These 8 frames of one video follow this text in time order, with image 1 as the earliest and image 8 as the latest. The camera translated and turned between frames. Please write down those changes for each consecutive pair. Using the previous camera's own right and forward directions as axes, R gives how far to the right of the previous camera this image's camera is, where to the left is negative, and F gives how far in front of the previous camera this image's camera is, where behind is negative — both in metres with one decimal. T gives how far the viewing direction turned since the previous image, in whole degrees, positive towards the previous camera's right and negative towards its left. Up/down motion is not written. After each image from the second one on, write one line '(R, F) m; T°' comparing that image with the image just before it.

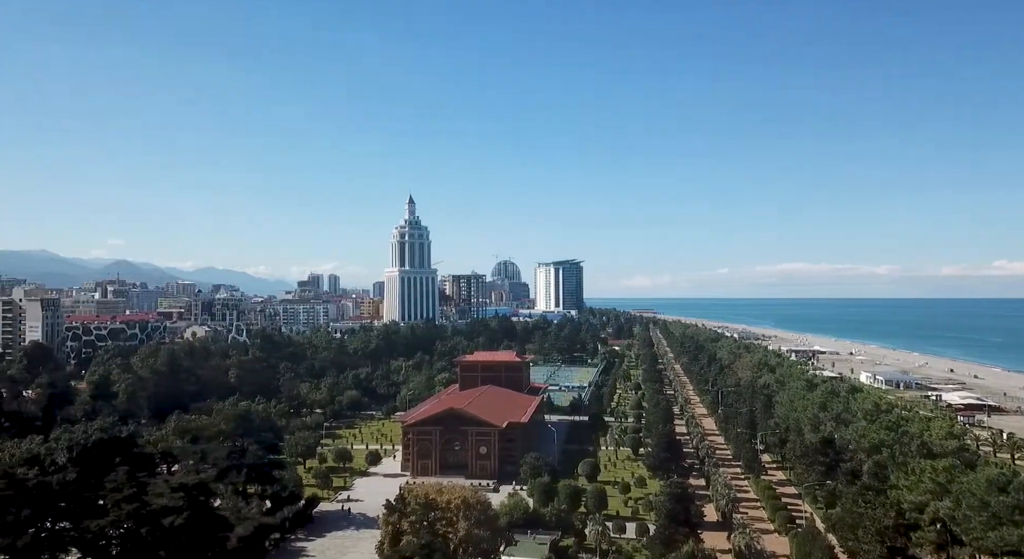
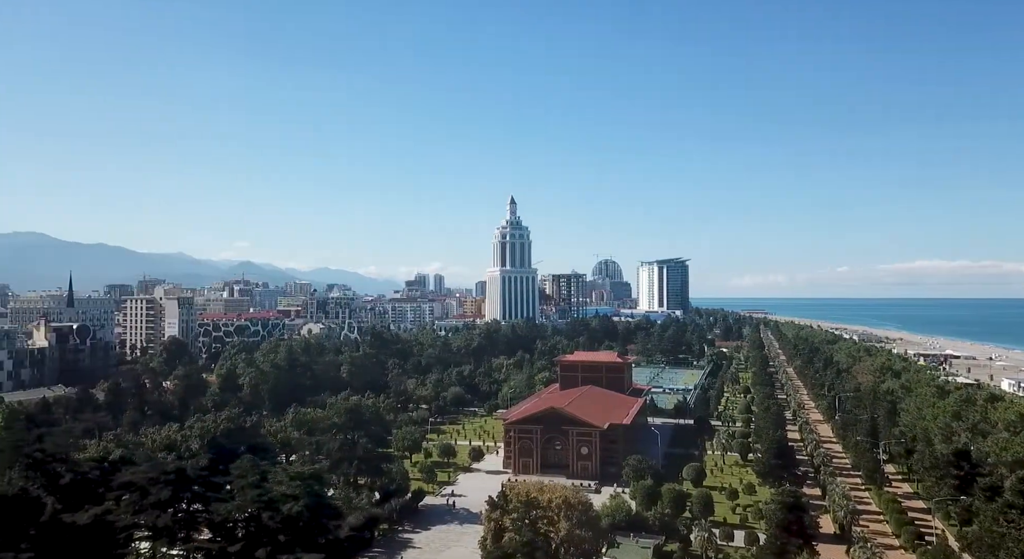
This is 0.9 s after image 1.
(-0.3, -0.2) m; -7°
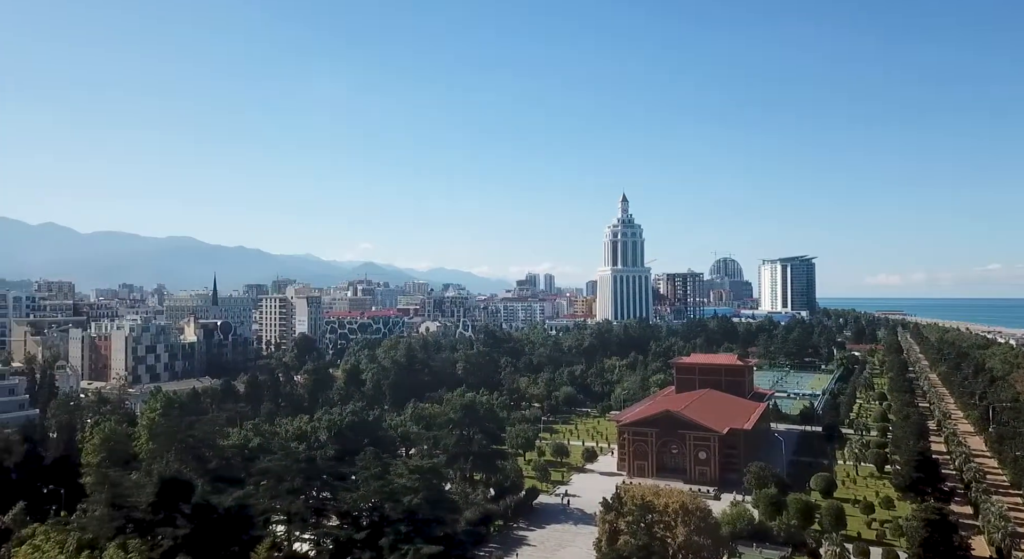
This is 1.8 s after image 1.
(-0.4, +0.1) m; -8°
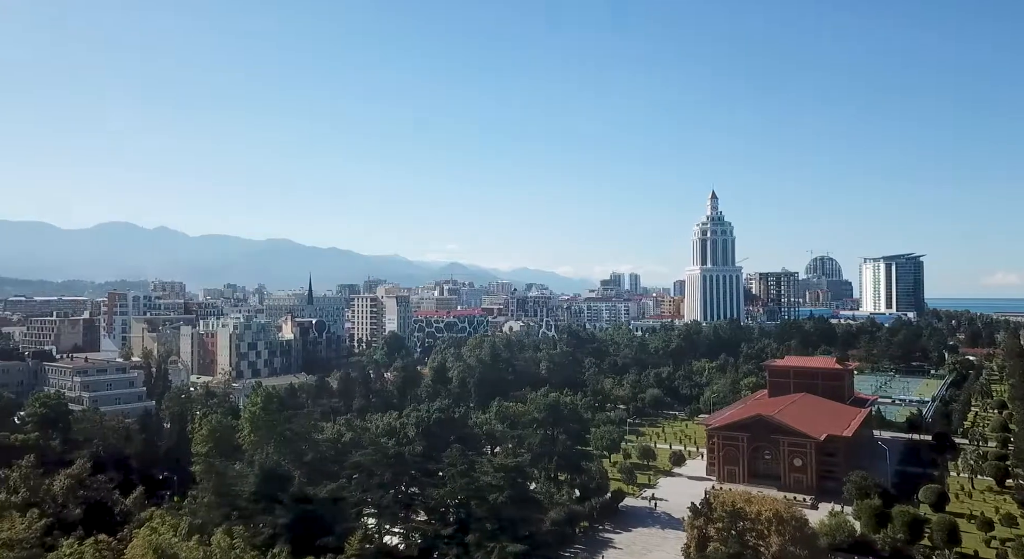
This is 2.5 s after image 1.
(-0.3, +0.3) m; -6°
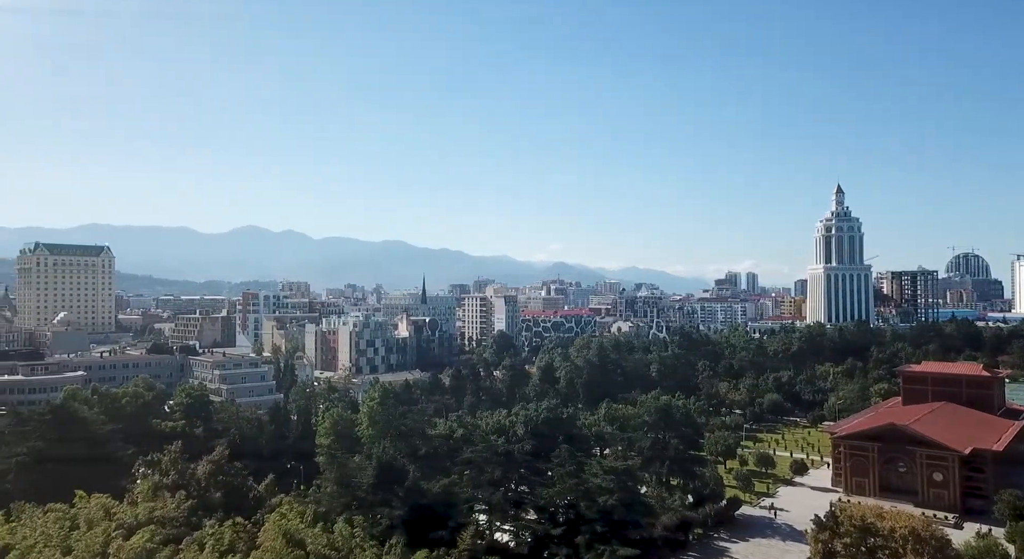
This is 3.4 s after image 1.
(-0.2, +0.6) m; -8°
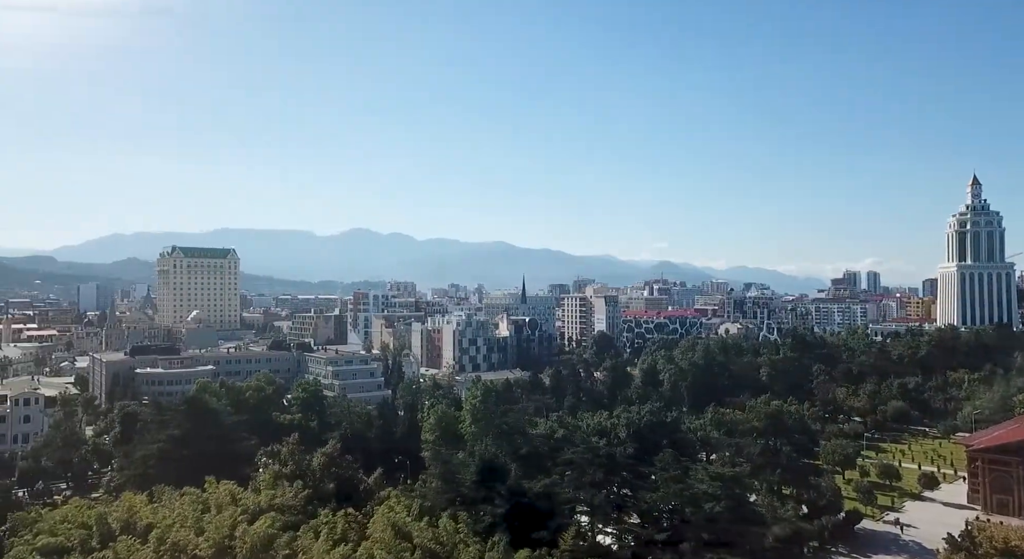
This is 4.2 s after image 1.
(0.0, +0.8) m; -8°
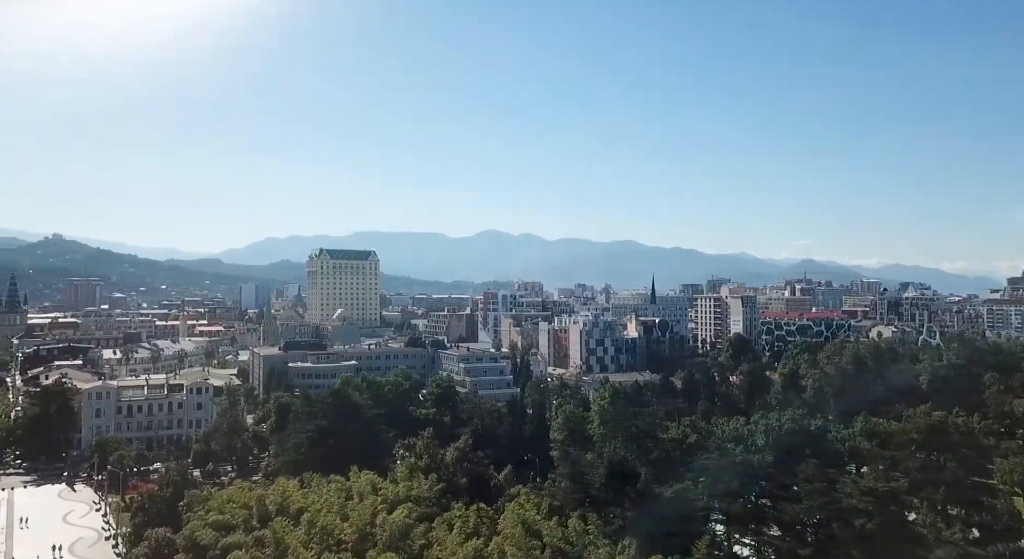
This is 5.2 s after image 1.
(+0.1, +0.7) m; -10°
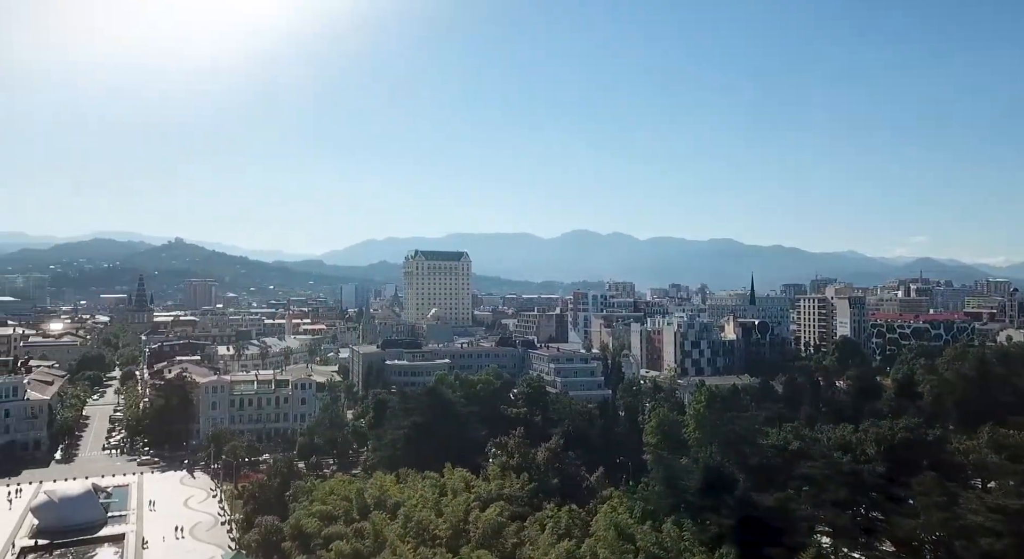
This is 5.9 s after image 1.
(-0.1, +0.4) m; -7°
